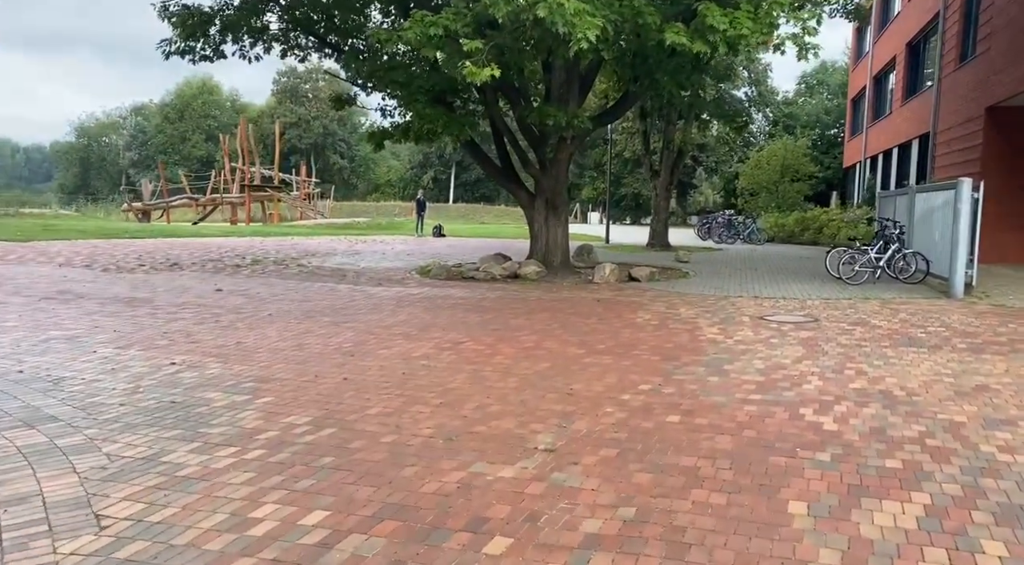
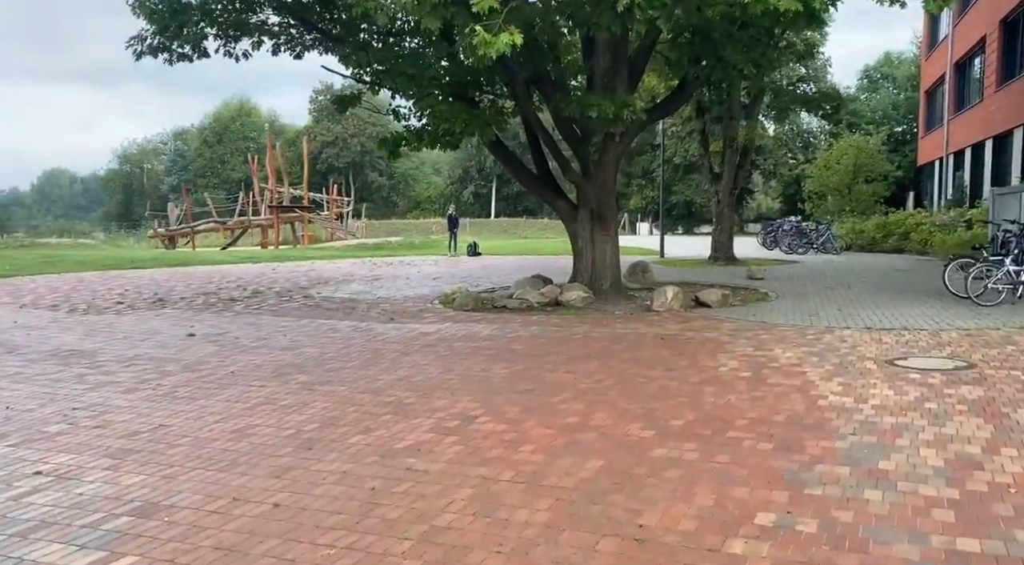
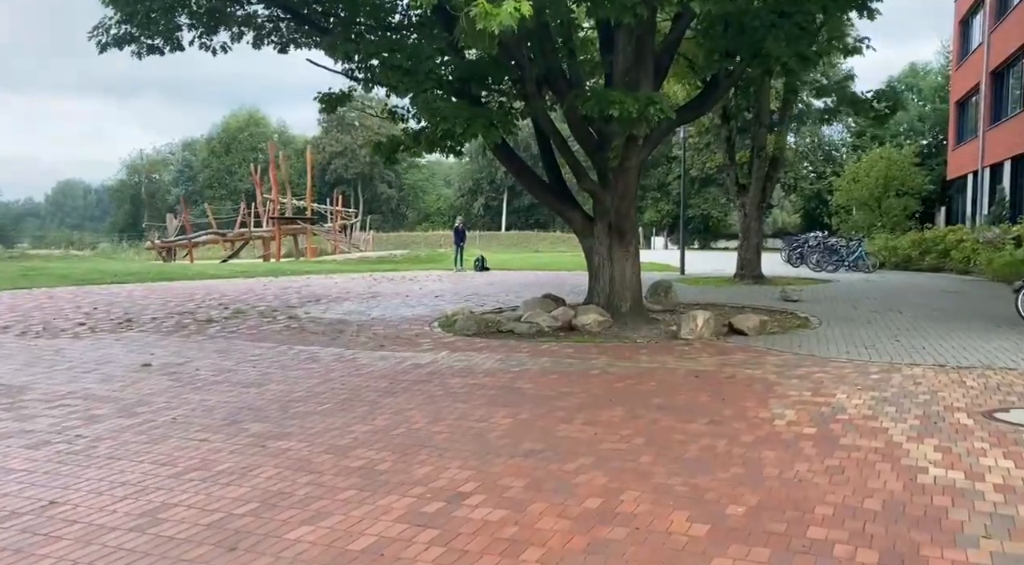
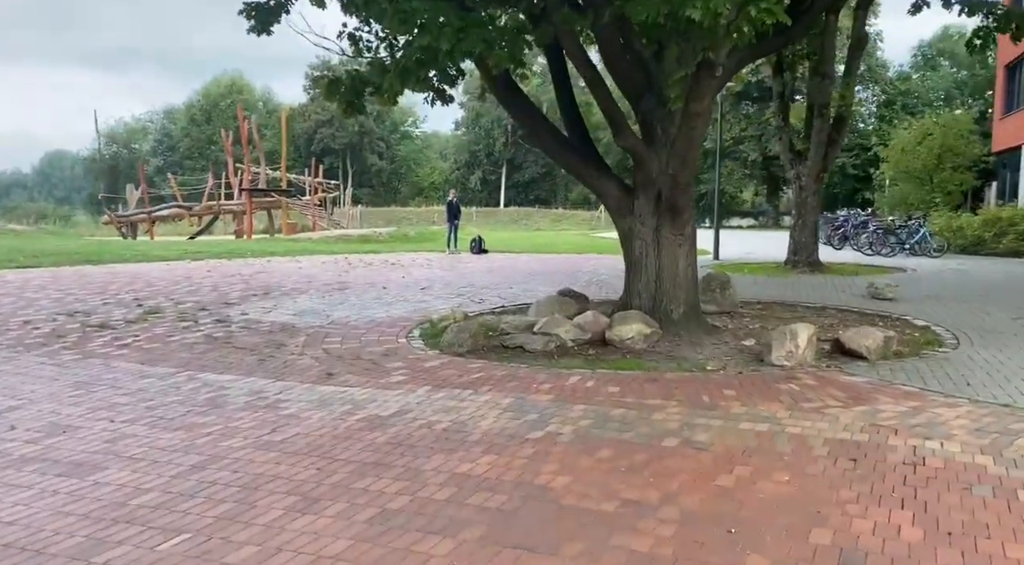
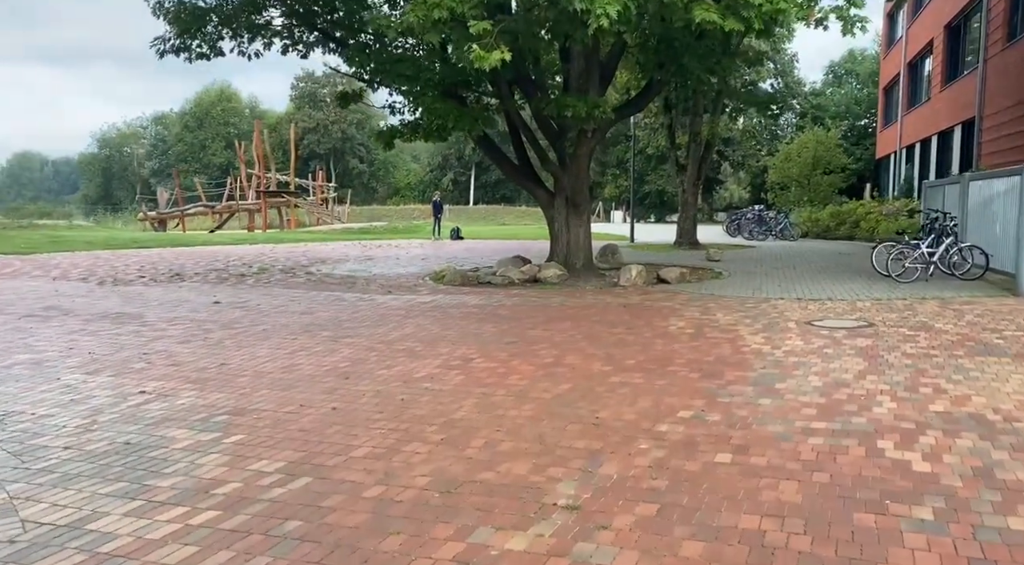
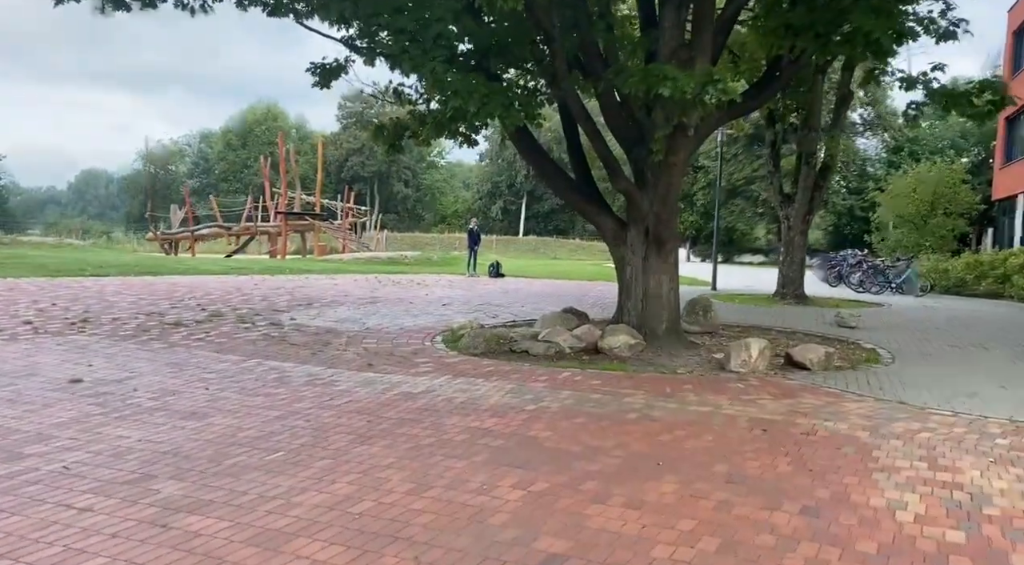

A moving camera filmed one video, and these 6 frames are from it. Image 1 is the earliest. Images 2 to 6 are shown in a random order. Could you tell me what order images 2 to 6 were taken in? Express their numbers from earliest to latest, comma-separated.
5, 2, 3, 6, 4
